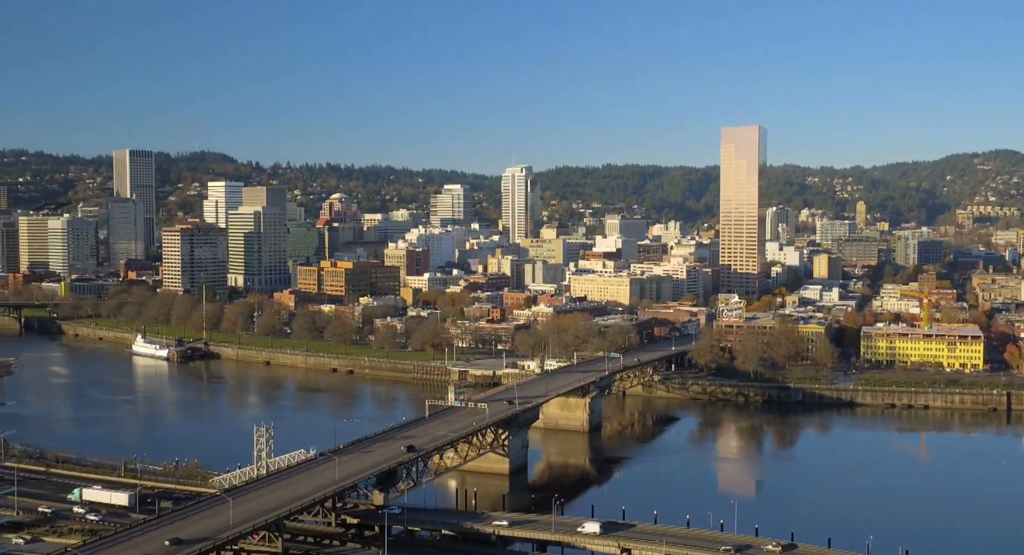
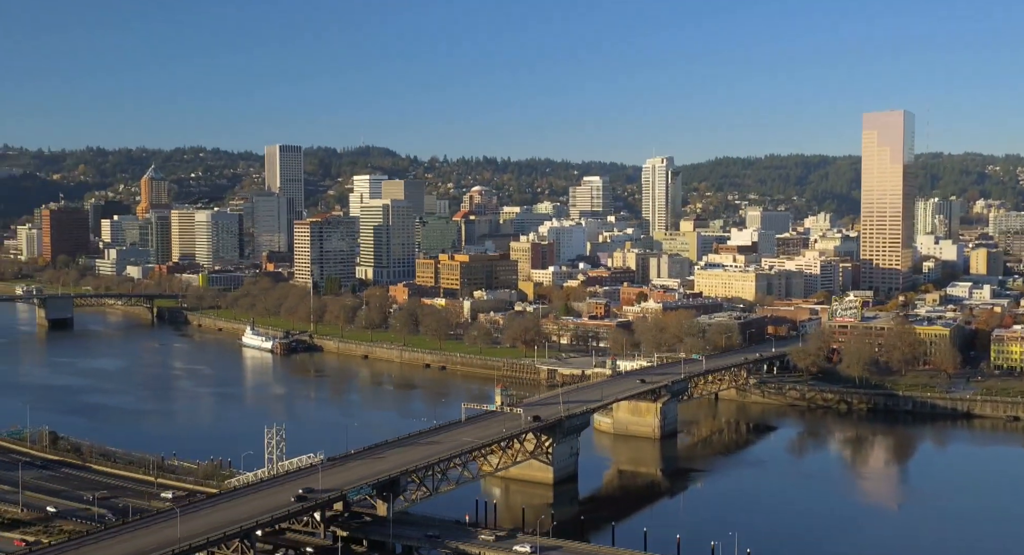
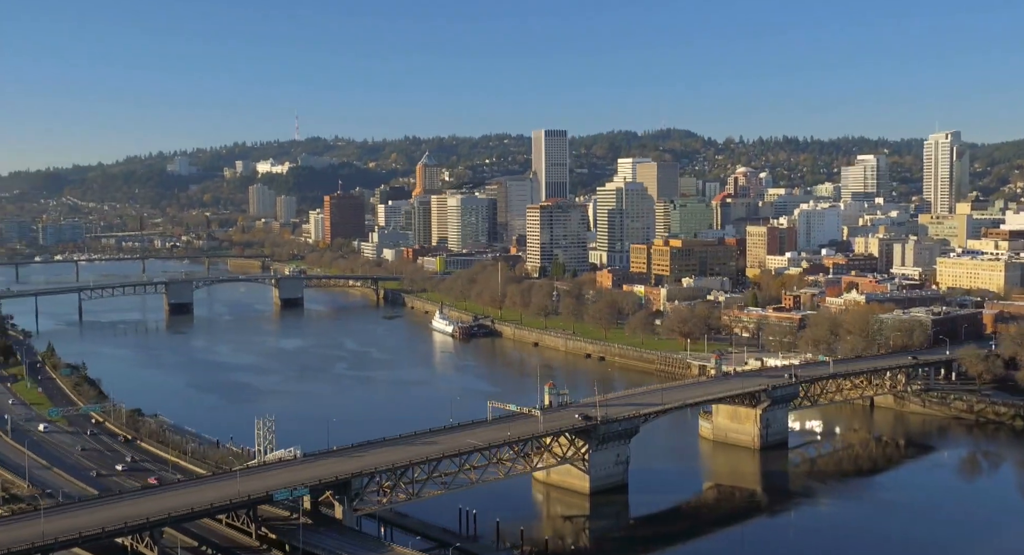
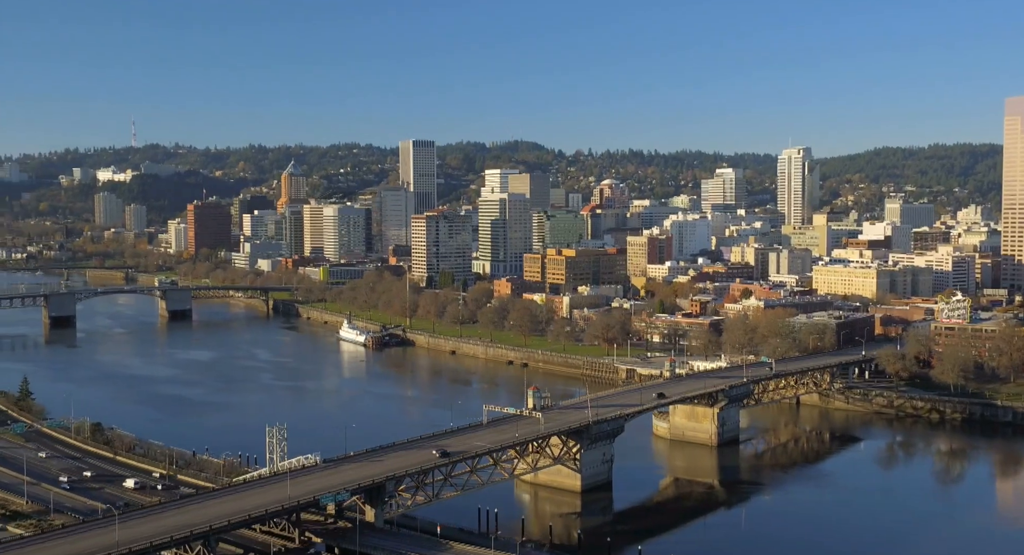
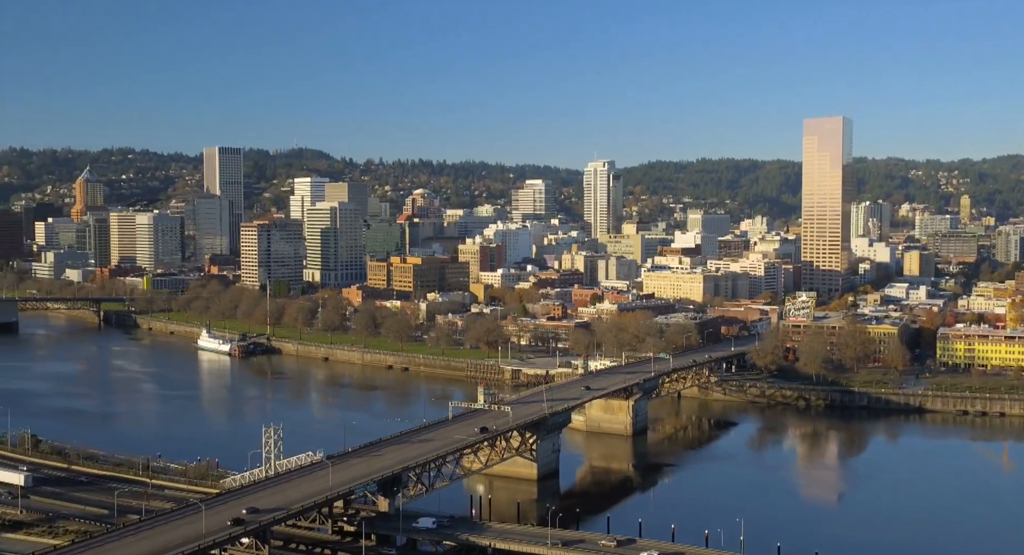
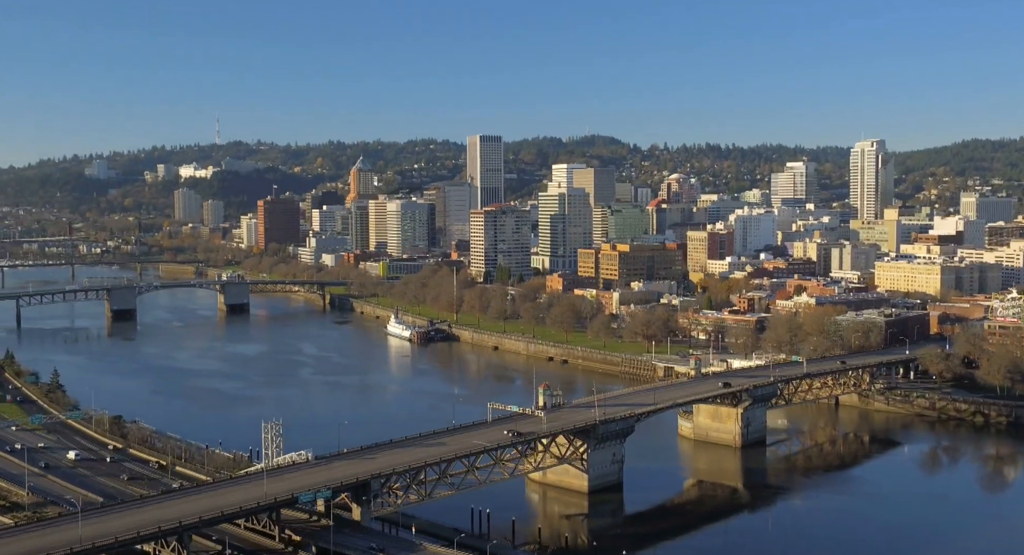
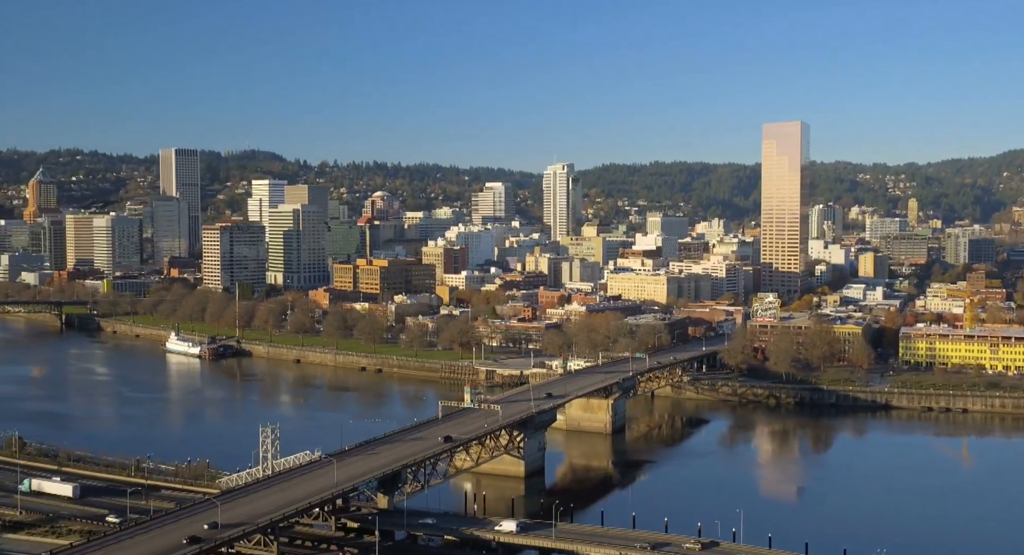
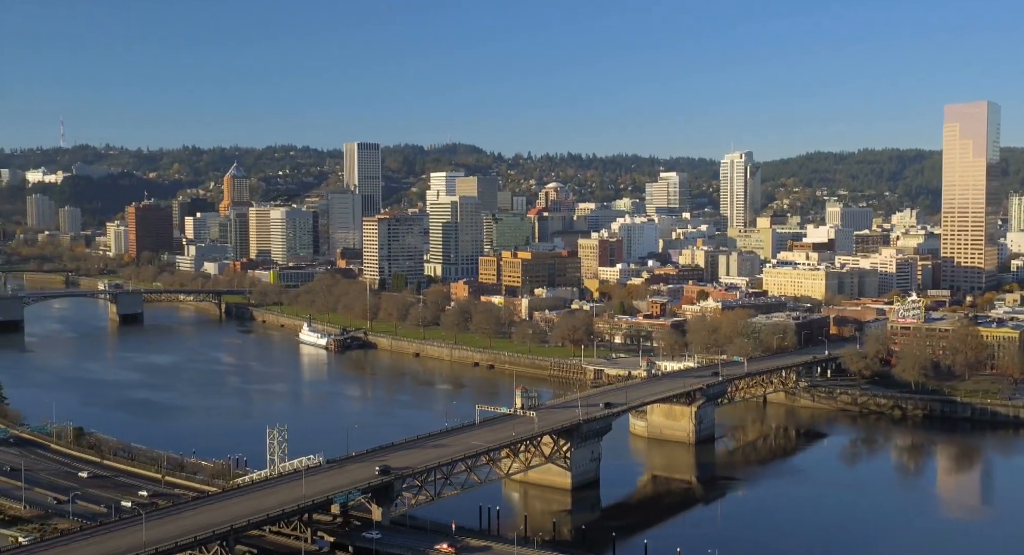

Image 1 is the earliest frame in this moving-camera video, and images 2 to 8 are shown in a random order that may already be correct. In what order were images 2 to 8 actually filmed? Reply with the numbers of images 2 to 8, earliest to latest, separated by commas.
7, 5, 2, 8, 4, 6, 3
